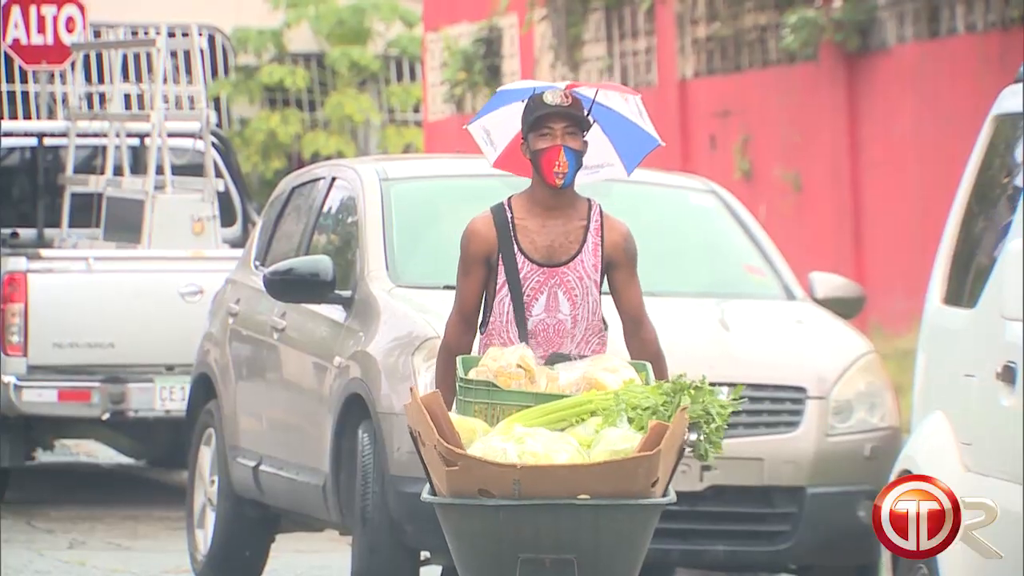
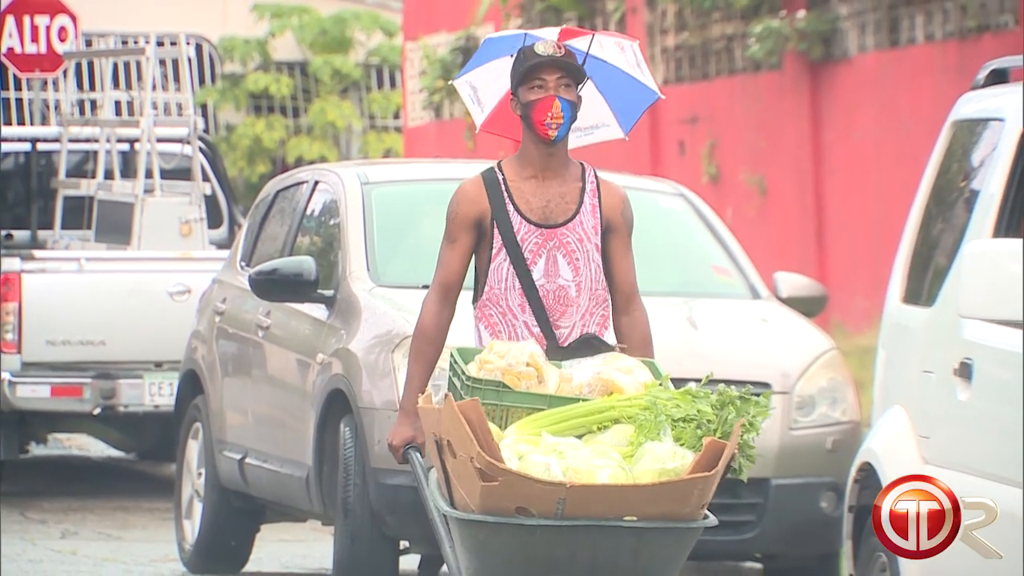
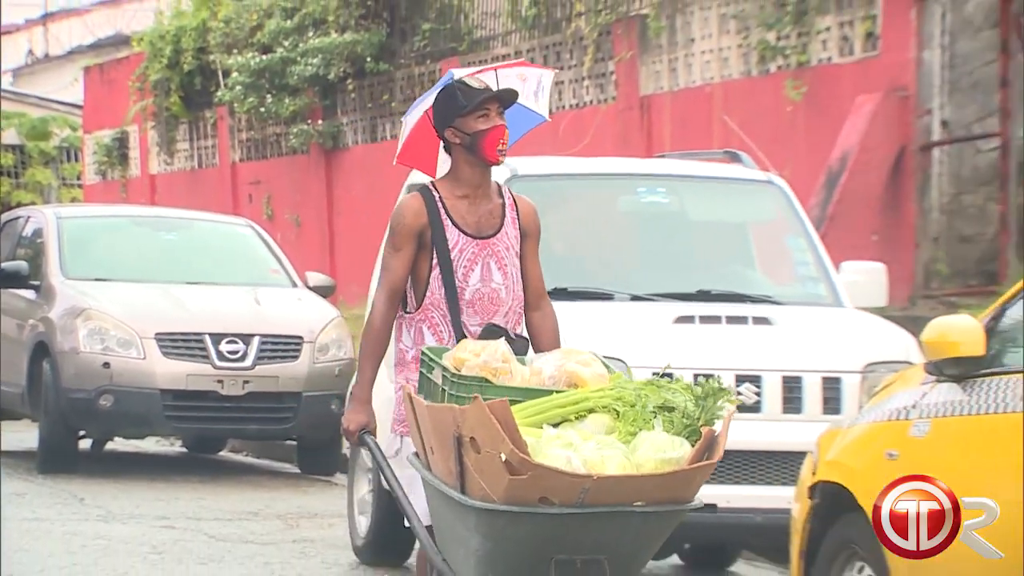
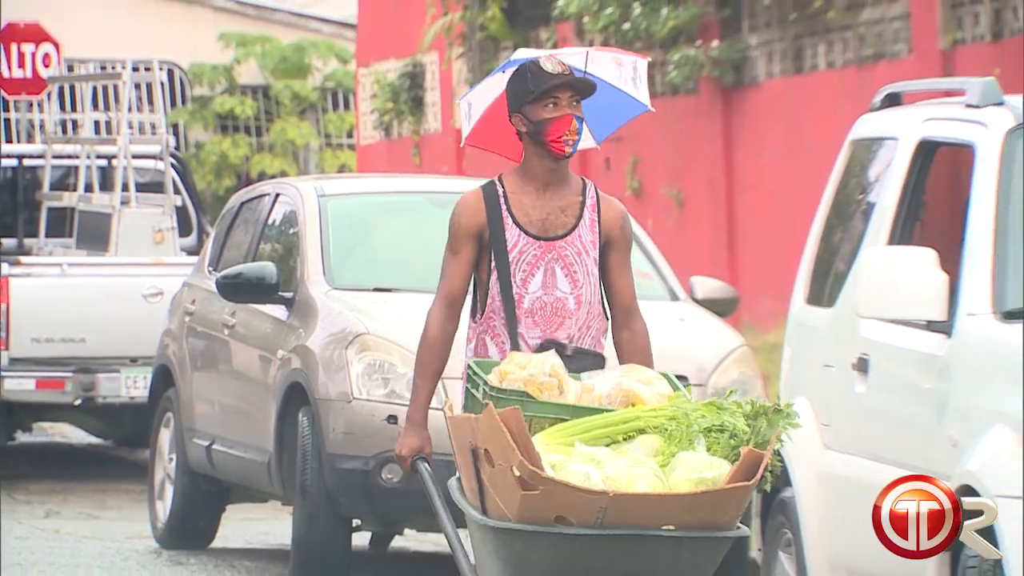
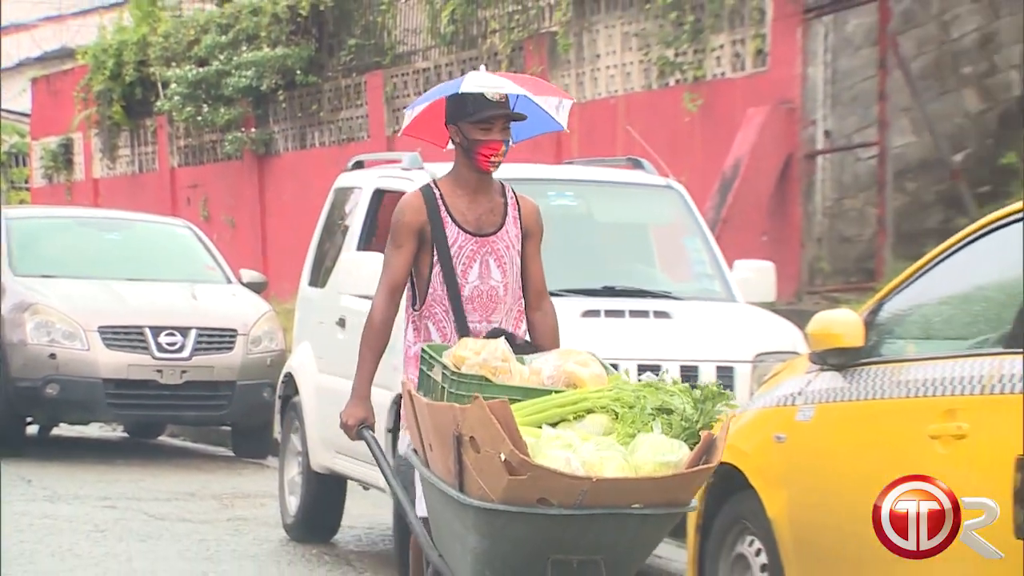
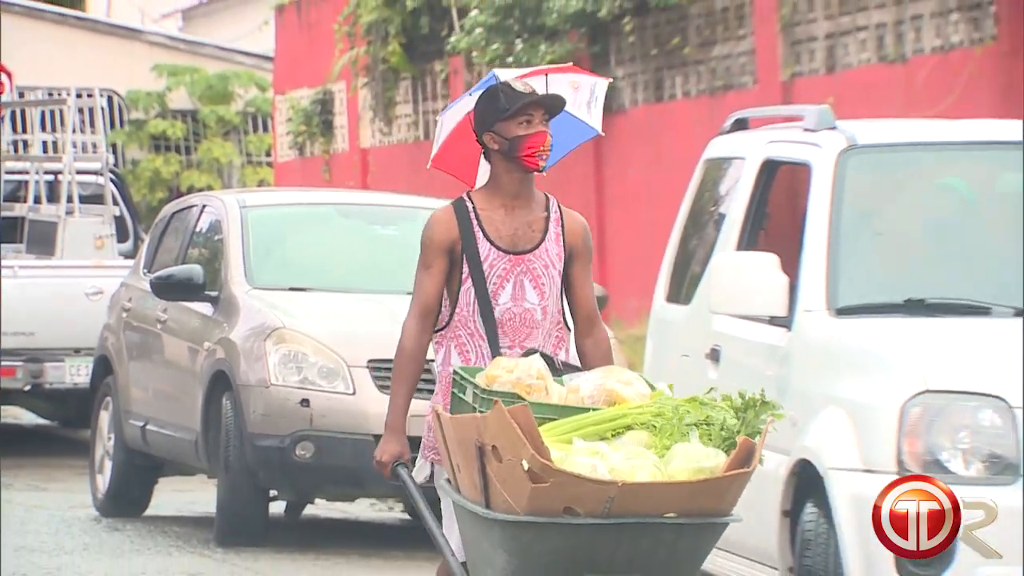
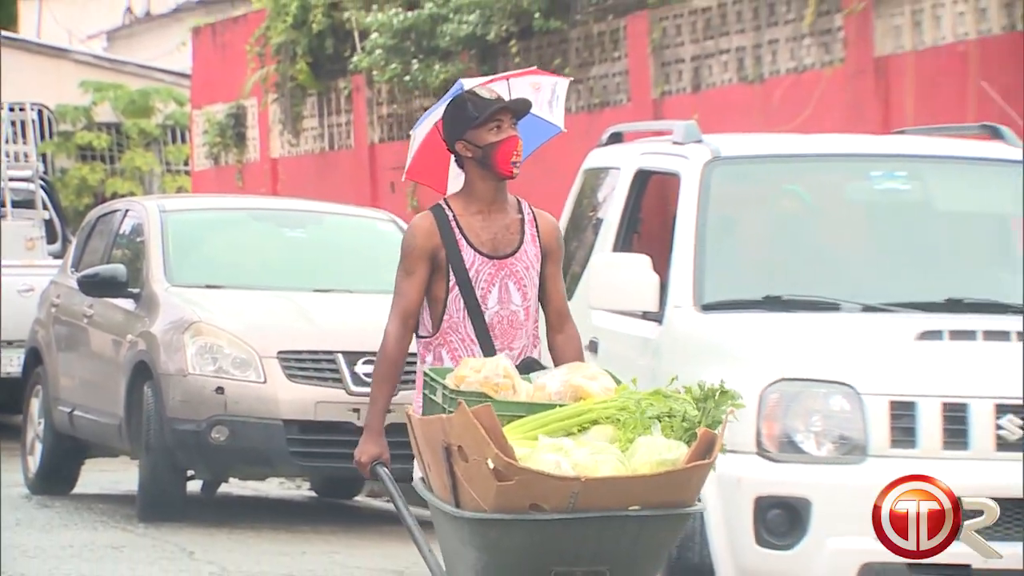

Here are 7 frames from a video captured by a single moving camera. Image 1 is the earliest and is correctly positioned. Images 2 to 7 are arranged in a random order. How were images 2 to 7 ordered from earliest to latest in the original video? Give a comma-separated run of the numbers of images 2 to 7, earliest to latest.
2, 4, 6, 7, 3, 5
